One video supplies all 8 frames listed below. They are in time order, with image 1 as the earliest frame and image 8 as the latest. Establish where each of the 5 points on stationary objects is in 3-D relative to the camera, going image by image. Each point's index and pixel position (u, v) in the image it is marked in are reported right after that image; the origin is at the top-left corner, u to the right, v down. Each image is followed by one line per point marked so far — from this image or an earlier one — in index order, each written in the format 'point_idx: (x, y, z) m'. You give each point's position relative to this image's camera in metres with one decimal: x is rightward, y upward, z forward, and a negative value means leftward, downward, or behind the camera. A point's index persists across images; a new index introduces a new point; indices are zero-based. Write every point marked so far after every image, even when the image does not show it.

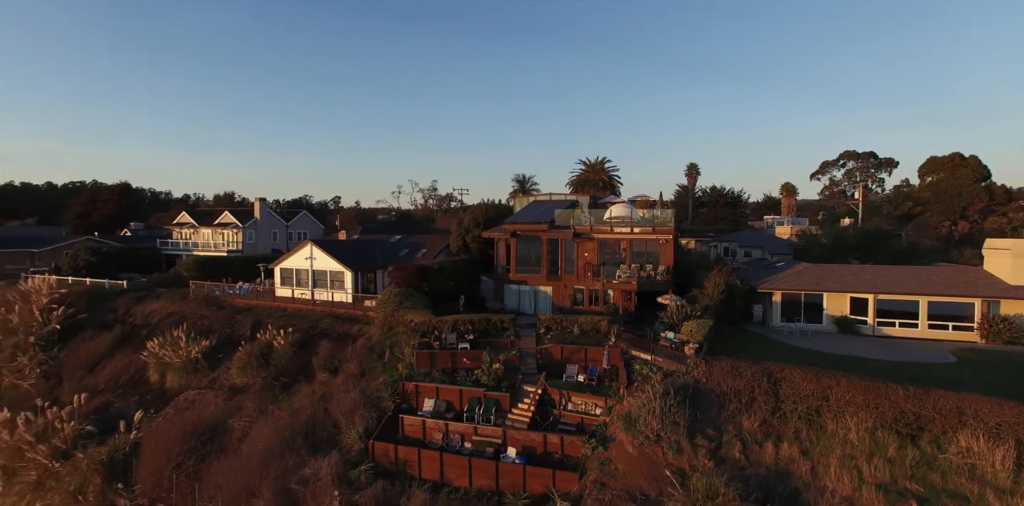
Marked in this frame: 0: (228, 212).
0: (-9.3, +1.4, +16.2) m
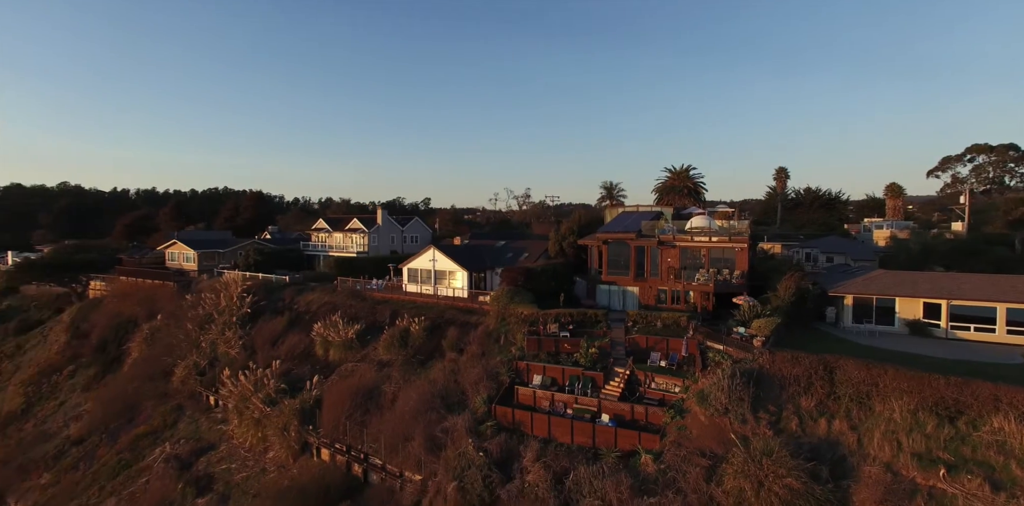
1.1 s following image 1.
0: (-6.0, +1.3, +19.1) m
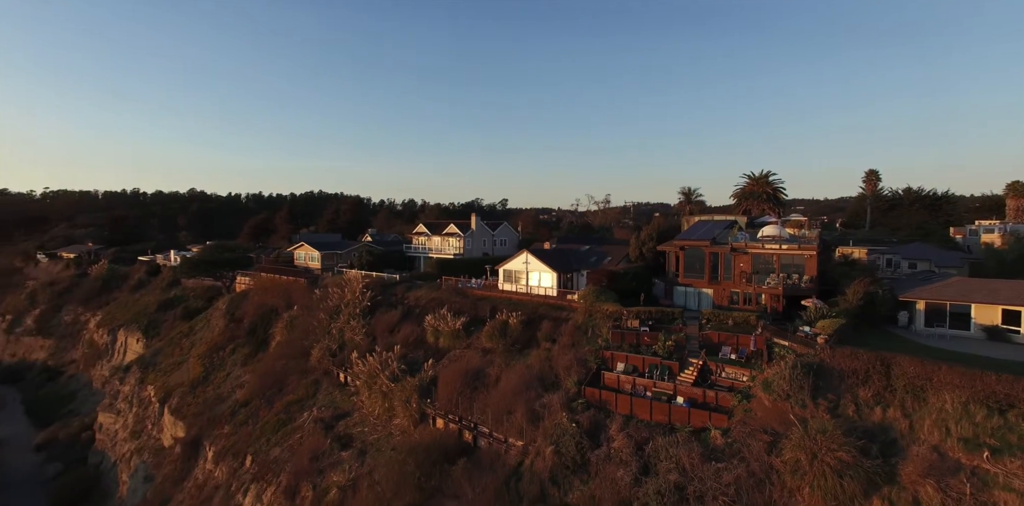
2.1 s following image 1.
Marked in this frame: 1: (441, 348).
0: (-2.6, +1.2, +21.4) m
1: (-1.9, -2.5, +13.2) m
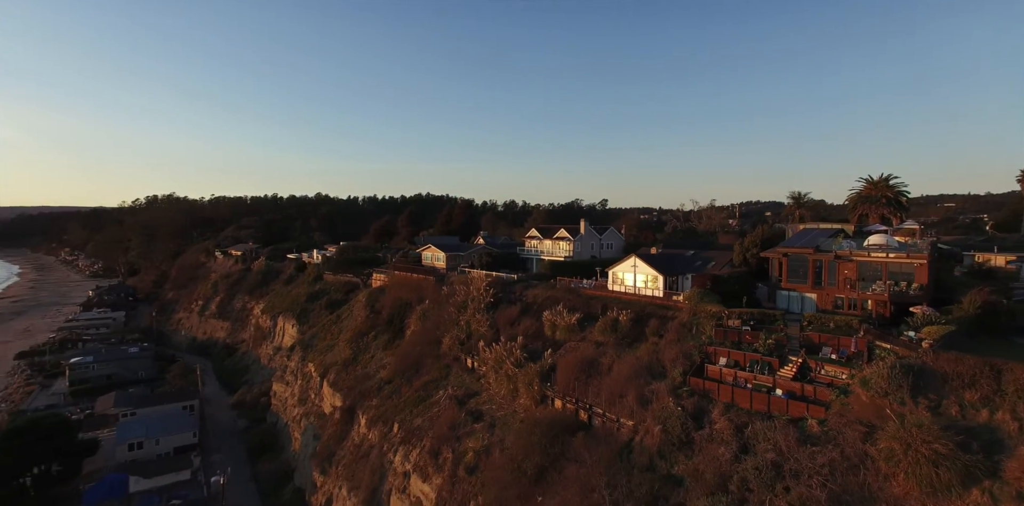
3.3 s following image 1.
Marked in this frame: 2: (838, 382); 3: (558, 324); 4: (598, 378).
0: (+2.3, +1.1, +23.2) m
1: (+1.4, -2.6, +15.0) m
2: (+6.1, -2.4, +9.3) m
3: (+1.4, -2.2, +15.3) m
4: (+2.2, -3.2, +12.5) m
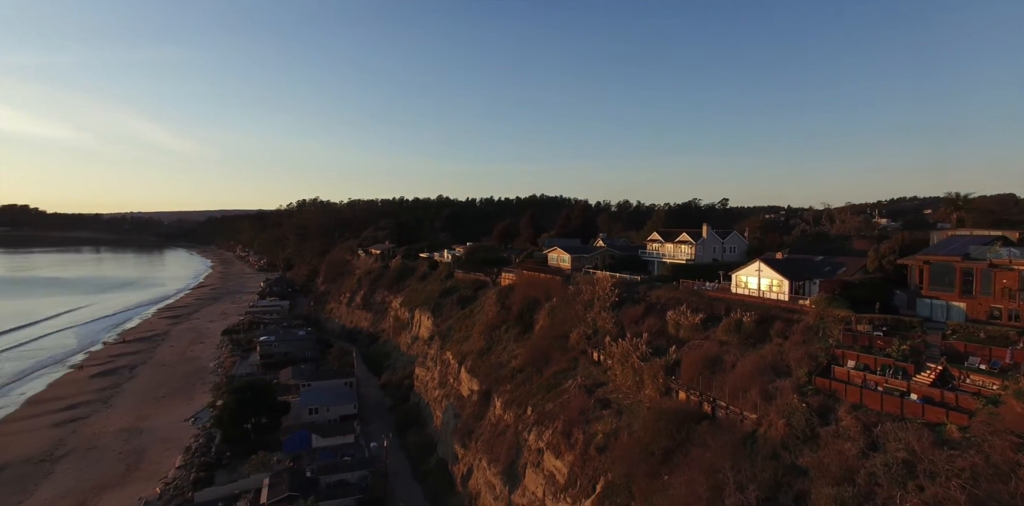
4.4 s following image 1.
0: (+8.2, +1.0, +23.8) m
1: (+5.5, -2.7, +16.1) m
2: (+8.9, -2.6, +9.5) m
3: (+5.6, -2.4, +16.3) m
4: (+5.7, -3.3, +13.4) m
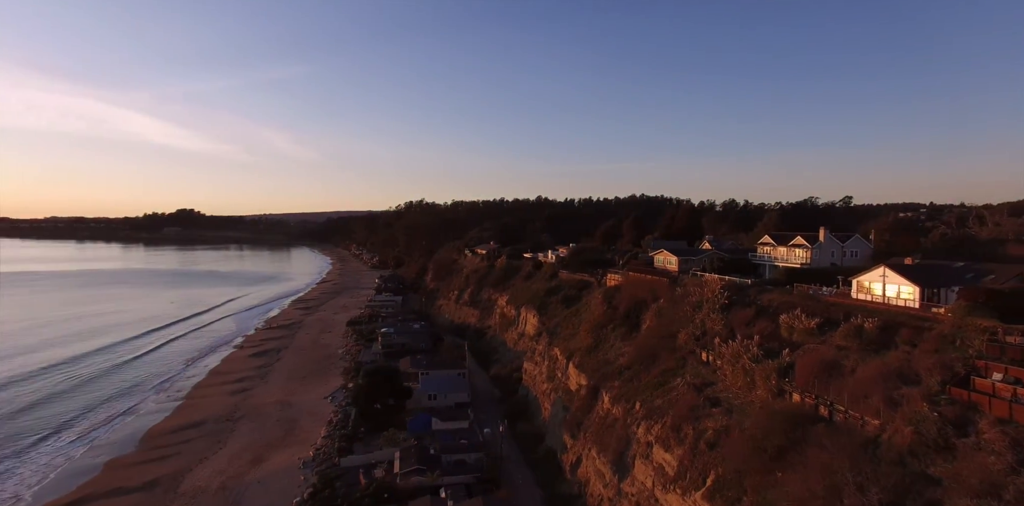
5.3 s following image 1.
0: (+13.4, +0.9, +23.3) m
1: (+9.3, -2.9, +16.2) m
2: (+11.3, -2.8, +9.1) m
3: (+9.4, -2.5, +16.4) m
4: (+9.0, -3.5, +13.6) m
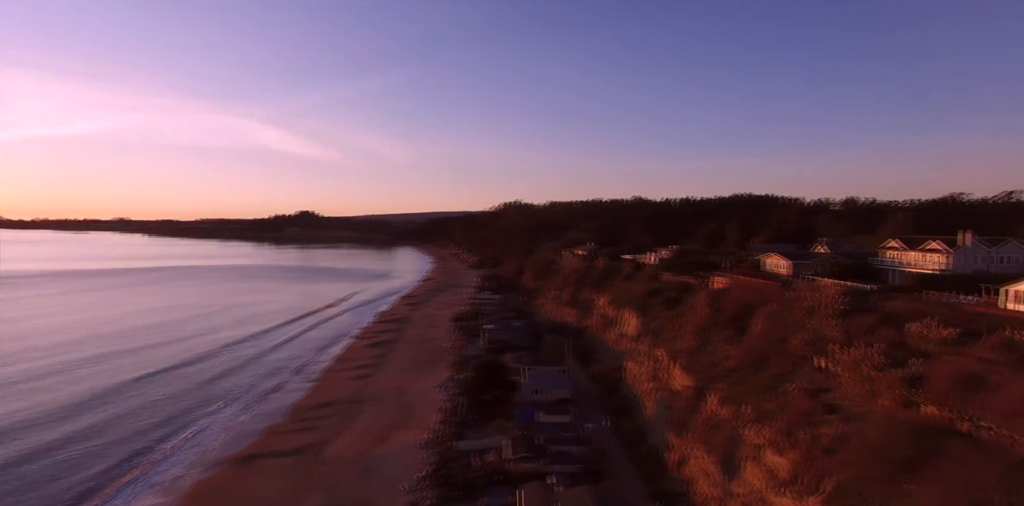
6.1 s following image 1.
0: (+18.4, +0.6, +21.9) m
1: (+13.0, -3.1, +15.8) m
2: (+13.7, -3.0, +8.4) m
3: (+13.2, -2.7, +16.0) m
4: (+12.3, -3.7, +13.2) m
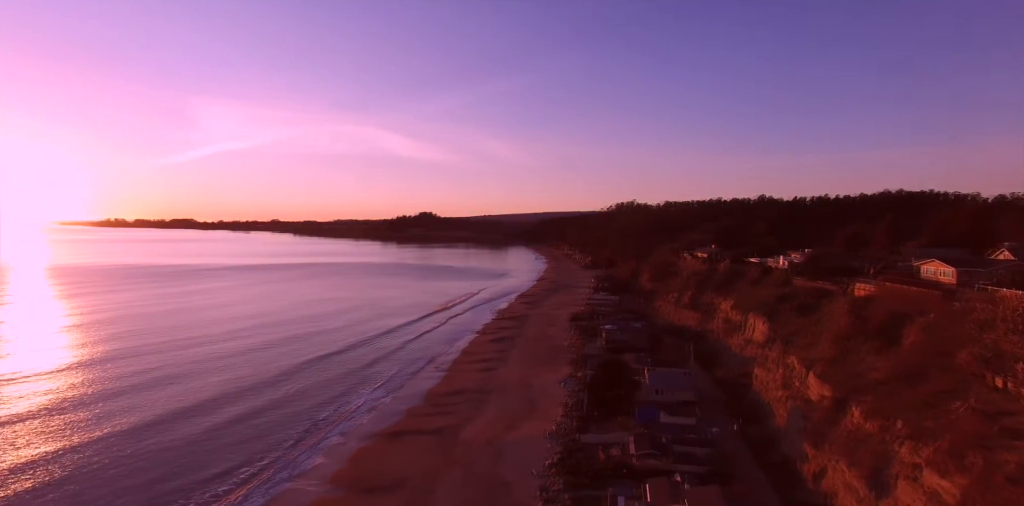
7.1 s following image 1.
0: (+24.1, +0.3, +19.4) m
1: (+17.5, -3.5, +14.5) m
2: (+16.6, -3.3, +7.2) m
3: (+17.7, -3.1, +14.7) m
4: (+16.2, -4.0, +12.2) m
